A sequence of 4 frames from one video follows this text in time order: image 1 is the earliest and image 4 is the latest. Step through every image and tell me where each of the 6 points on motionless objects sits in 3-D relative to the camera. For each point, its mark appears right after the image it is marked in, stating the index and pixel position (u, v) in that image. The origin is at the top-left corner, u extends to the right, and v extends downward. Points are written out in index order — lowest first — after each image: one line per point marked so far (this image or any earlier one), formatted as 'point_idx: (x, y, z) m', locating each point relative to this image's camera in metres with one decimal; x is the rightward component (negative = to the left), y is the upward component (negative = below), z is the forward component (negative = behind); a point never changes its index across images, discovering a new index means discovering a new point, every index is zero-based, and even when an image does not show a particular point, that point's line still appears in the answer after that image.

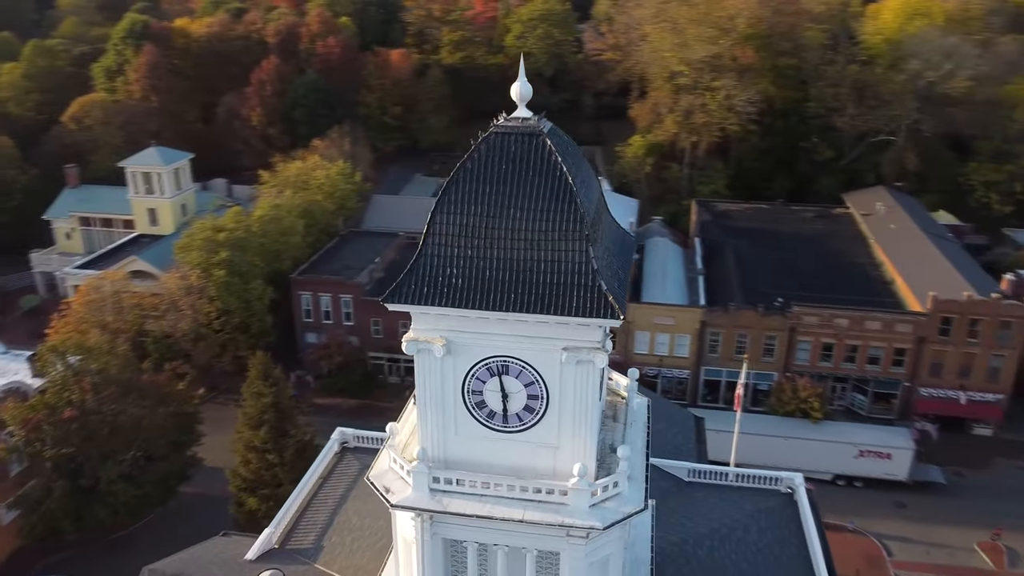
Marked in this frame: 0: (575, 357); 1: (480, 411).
0: (+1.1, -1.2, +13.5) m
1: (-0.6, -2.2, +14.4) m
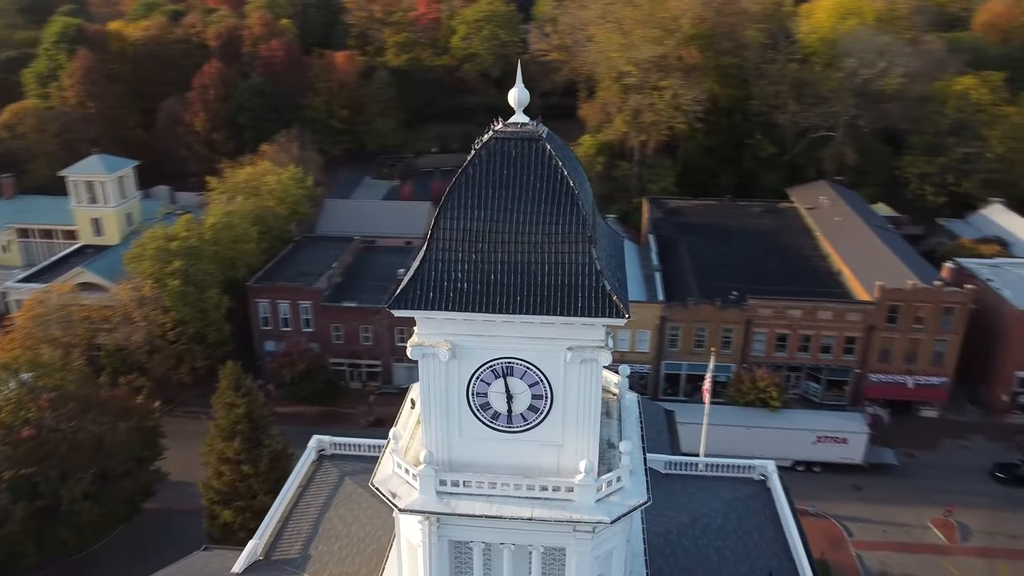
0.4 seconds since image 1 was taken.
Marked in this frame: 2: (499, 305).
0: (+1.2, -1.2, +13.9) m
1: (-0.5, -2.2, +14.6) m
2: (-0.2, -0.3, +13.5) m
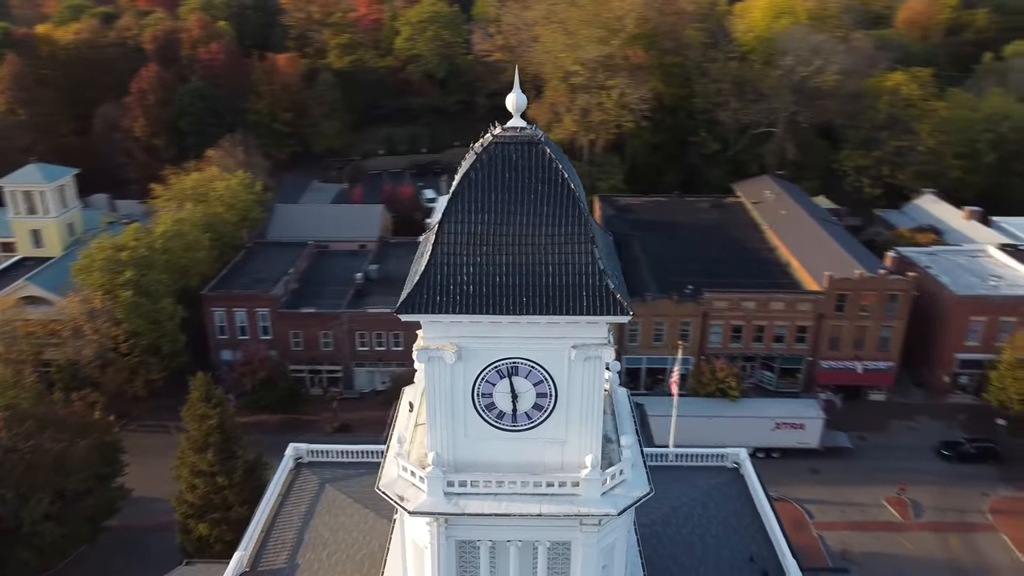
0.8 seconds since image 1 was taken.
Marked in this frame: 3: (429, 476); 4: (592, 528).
0: (+1.3, -1.2, +14.2) m
1: (-0.4, -2.3, +14.8) m
2: (-0.1, -0.3, +13.8) m
3: (-1.5, -3.4, +14.6) m
4: (+1.5, -4.5, +15.0) m
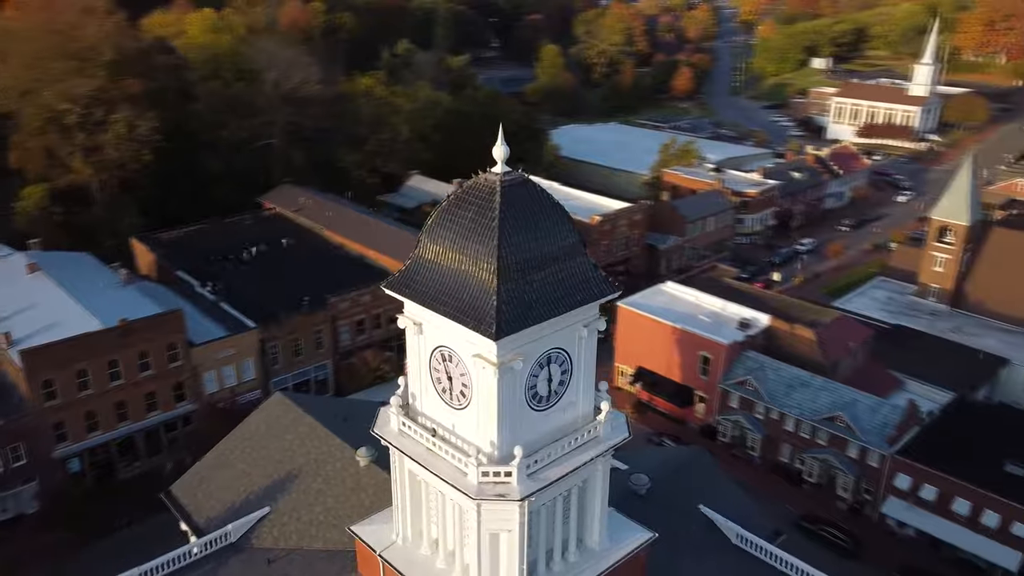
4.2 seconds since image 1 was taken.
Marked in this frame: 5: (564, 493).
0: (+1.8, -1.0, +18.9) m
1: (+0.5, -2.5, +18.4) m
2: (+0.9, -0.5, +17.6) m
3: (+0.1, -3.9, +17.6) m
4: (+2.3, -4.2, +20.0) m
5: (+1.2, -5.0, +19.4) m
